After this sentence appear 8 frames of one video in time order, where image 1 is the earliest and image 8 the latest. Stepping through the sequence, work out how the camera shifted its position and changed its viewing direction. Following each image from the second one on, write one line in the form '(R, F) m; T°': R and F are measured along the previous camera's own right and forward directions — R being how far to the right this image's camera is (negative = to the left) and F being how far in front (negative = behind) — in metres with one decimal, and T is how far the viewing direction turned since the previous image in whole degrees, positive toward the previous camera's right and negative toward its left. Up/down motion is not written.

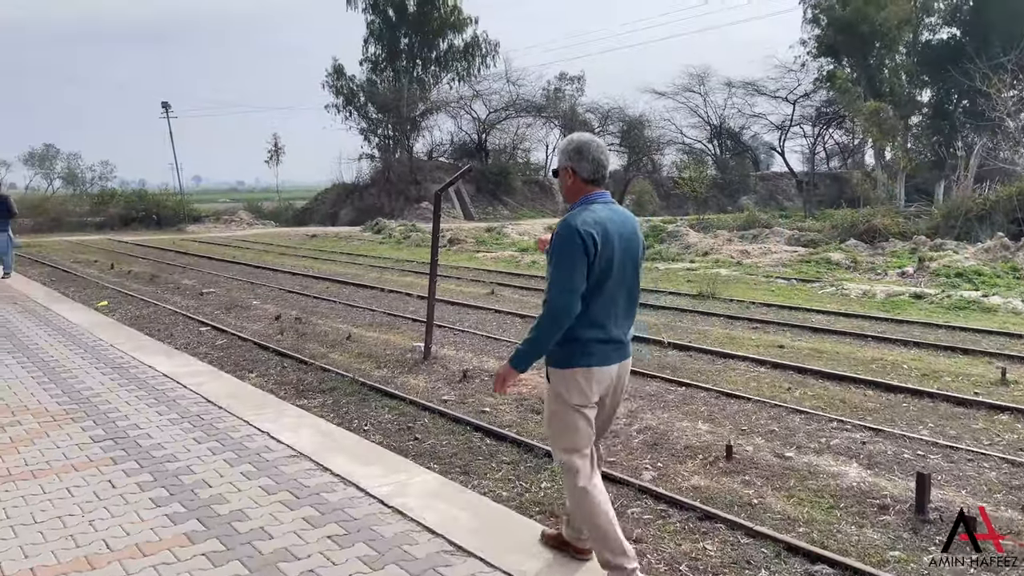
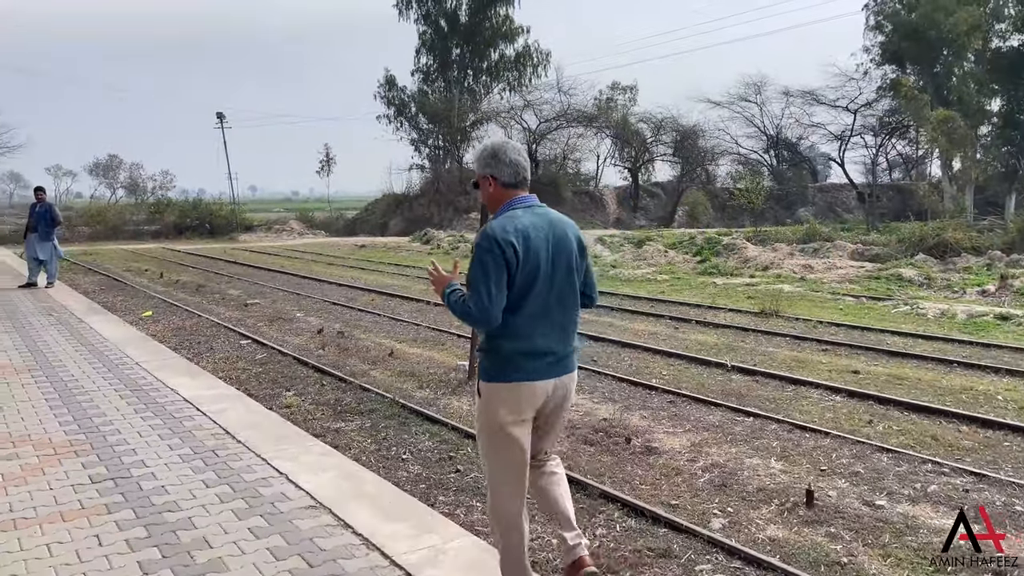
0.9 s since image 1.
(0.0, +0.6) m; -3°
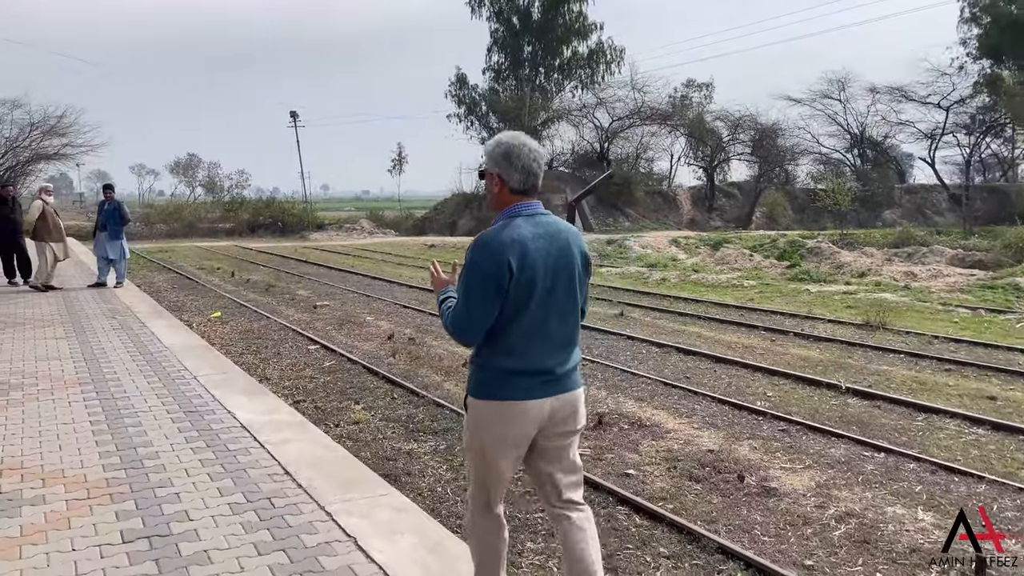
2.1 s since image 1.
(-0.2, +0.7) m; -5°
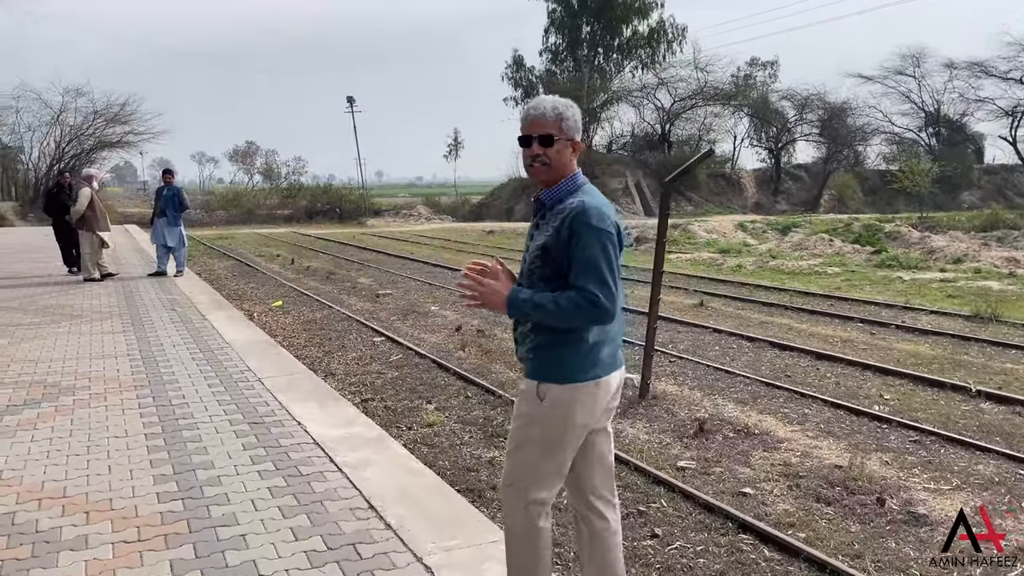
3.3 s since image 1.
(-0.3, +0.7) m; -4°
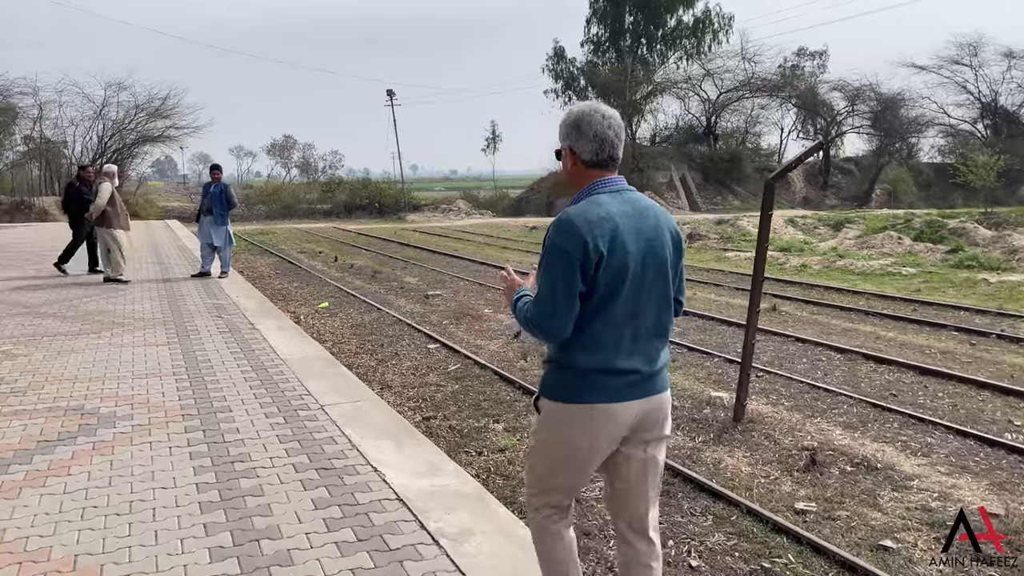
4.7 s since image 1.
(-0.4, +0.7) m; -2°
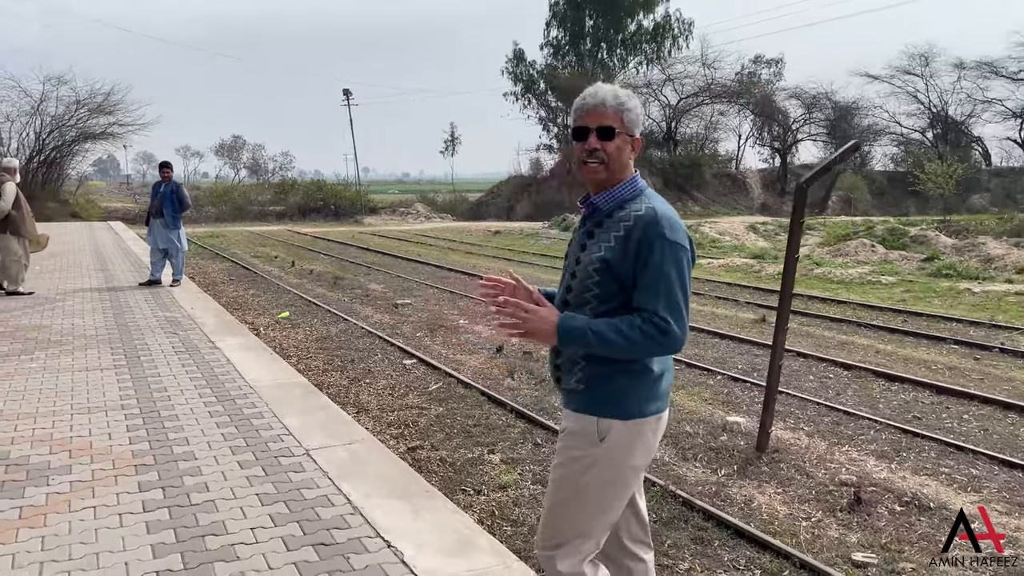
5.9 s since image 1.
(-0.3, +0.7) m; +3°
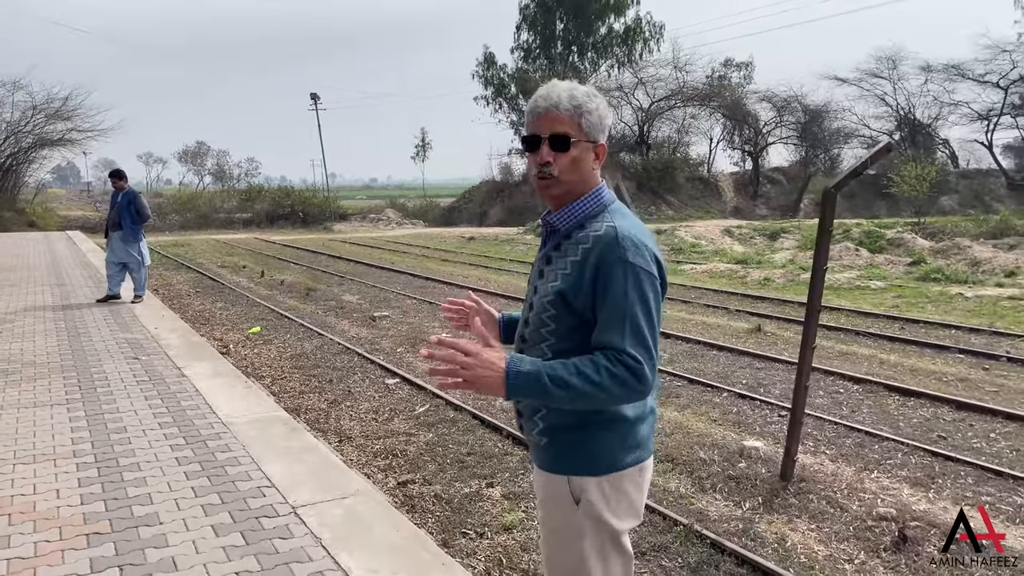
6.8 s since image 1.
(-0.2, +0.5) m; +2°
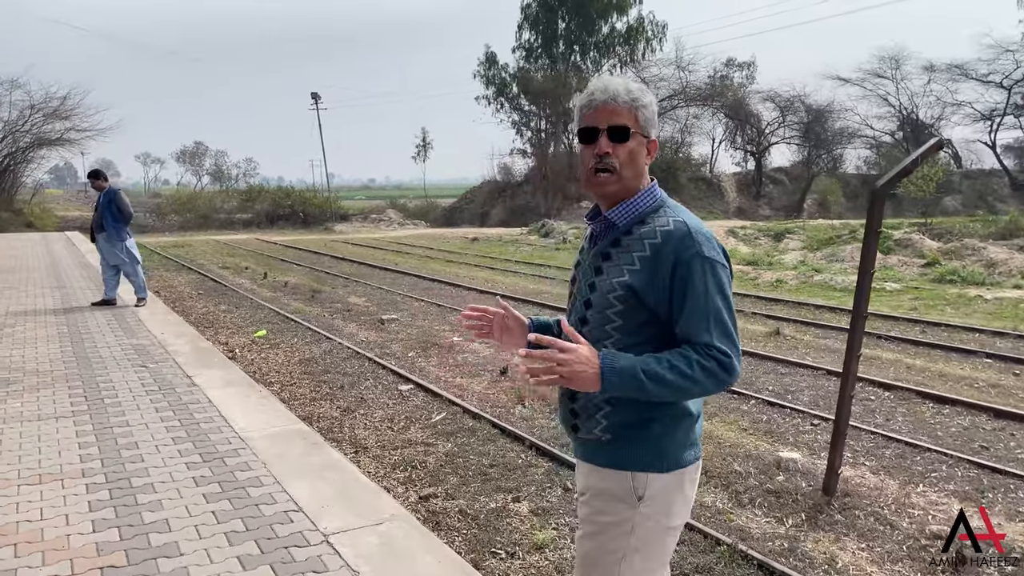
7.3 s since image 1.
(-0.2, +0.3) m; 0°
